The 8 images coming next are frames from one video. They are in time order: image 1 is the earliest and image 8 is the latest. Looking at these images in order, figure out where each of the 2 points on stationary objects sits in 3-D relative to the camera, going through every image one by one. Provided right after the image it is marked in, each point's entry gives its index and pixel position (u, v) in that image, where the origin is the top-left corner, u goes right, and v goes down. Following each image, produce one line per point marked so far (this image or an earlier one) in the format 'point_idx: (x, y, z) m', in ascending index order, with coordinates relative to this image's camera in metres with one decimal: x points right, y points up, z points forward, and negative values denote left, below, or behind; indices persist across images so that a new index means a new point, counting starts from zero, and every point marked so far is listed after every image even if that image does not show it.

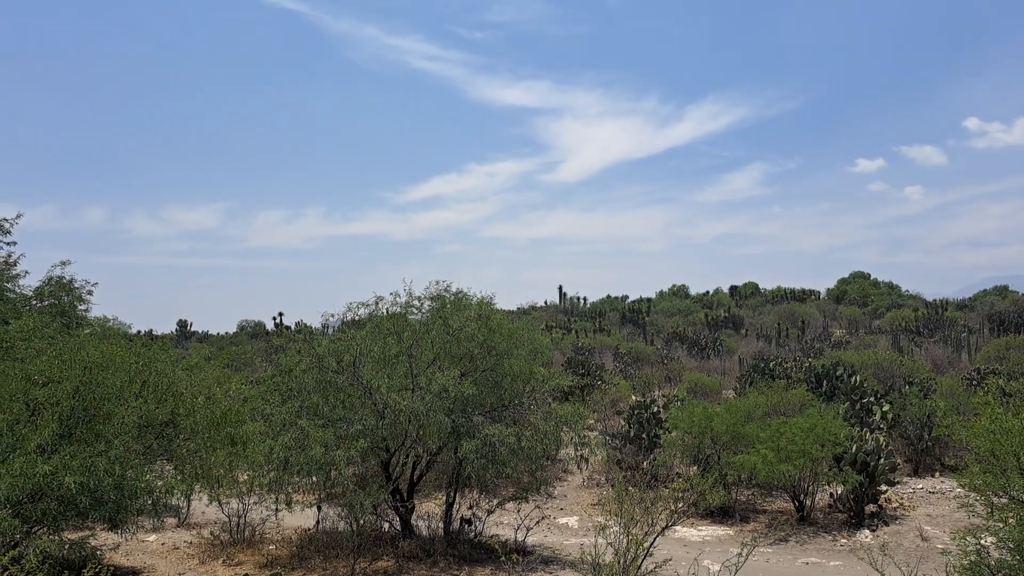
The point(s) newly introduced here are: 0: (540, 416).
0: (+0.3, -1.6, +9.7) m
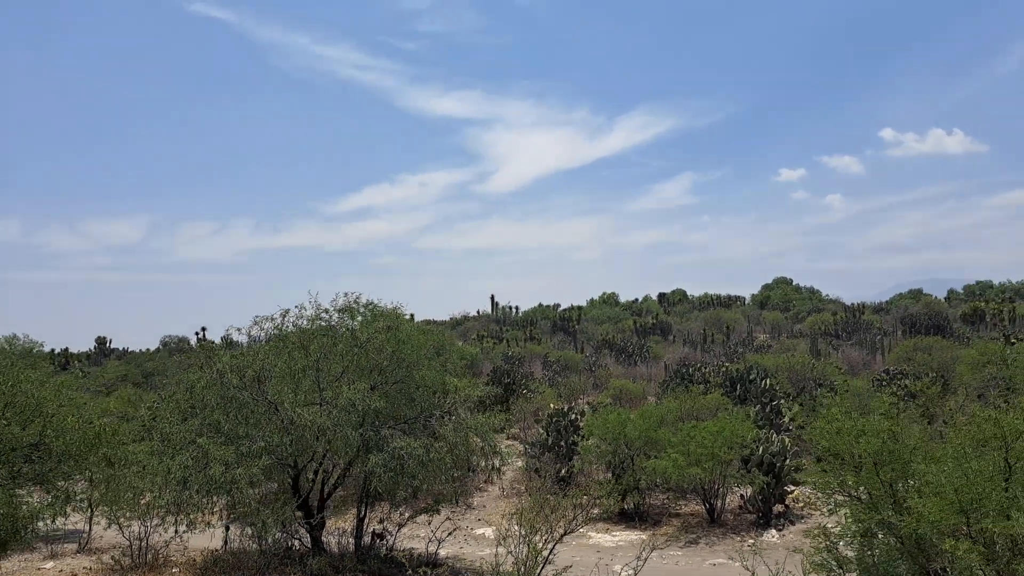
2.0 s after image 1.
0: (-0.8, -1.7, +9.8) m
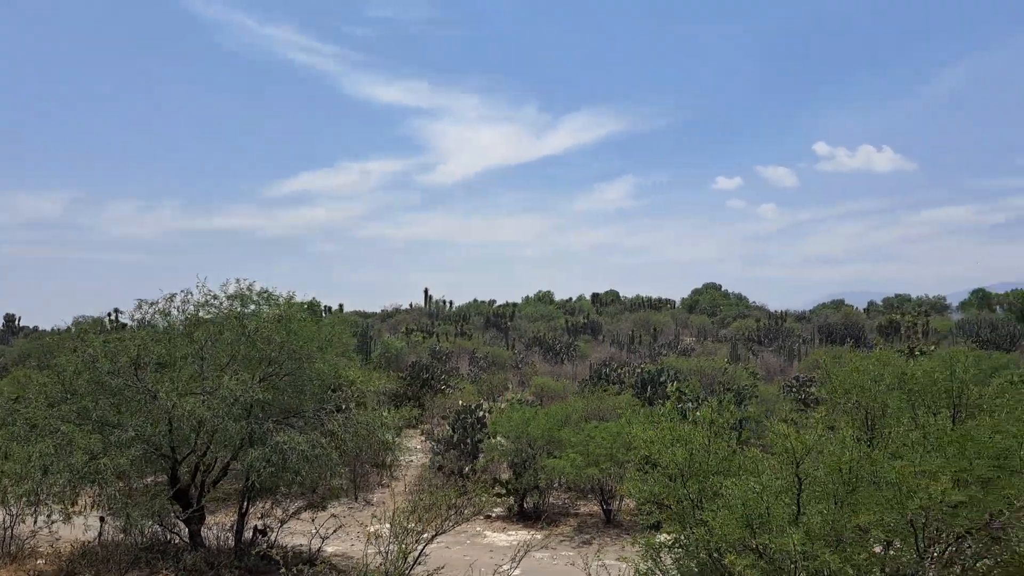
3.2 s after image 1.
0: (-2.1, -1.6, +9.5) m
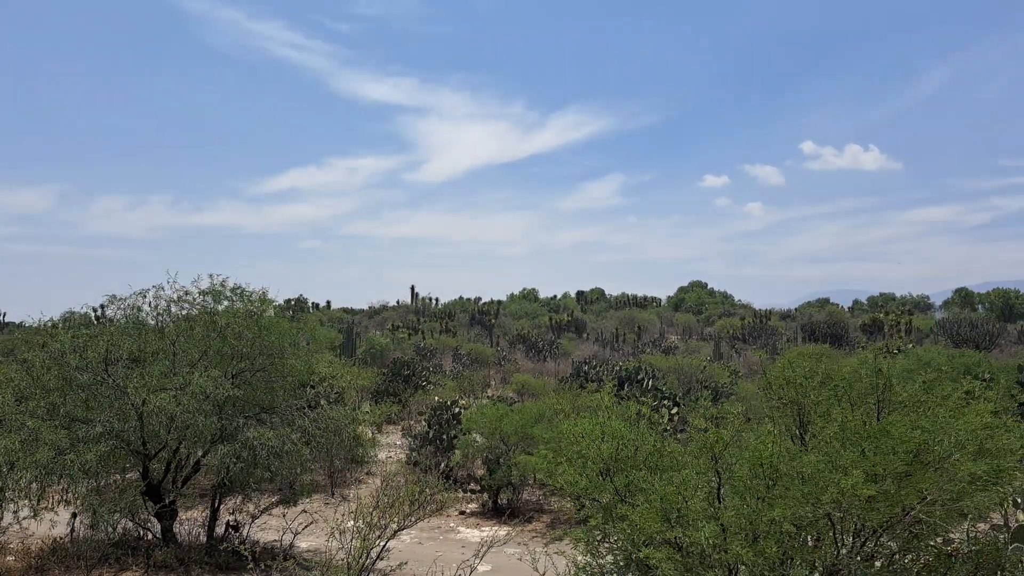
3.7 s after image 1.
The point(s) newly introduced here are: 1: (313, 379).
0: (-2.4, -1.6, +9.6) m
1: (-2.6, -1.2, +10.6) m
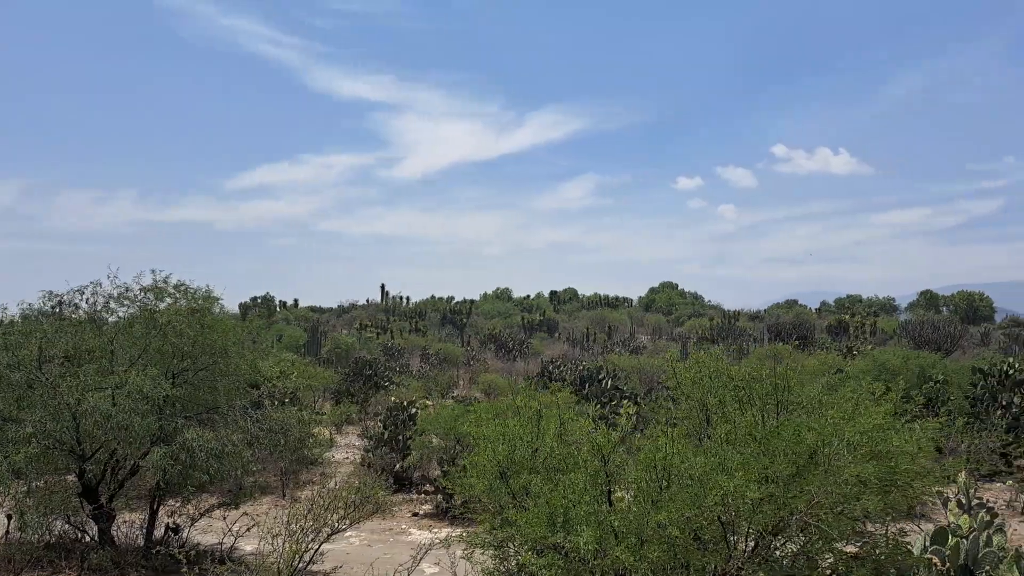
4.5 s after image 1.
0: (-3.0, -1.6, +9.4) m
1: (-3.3, -1.2, +10.4) m
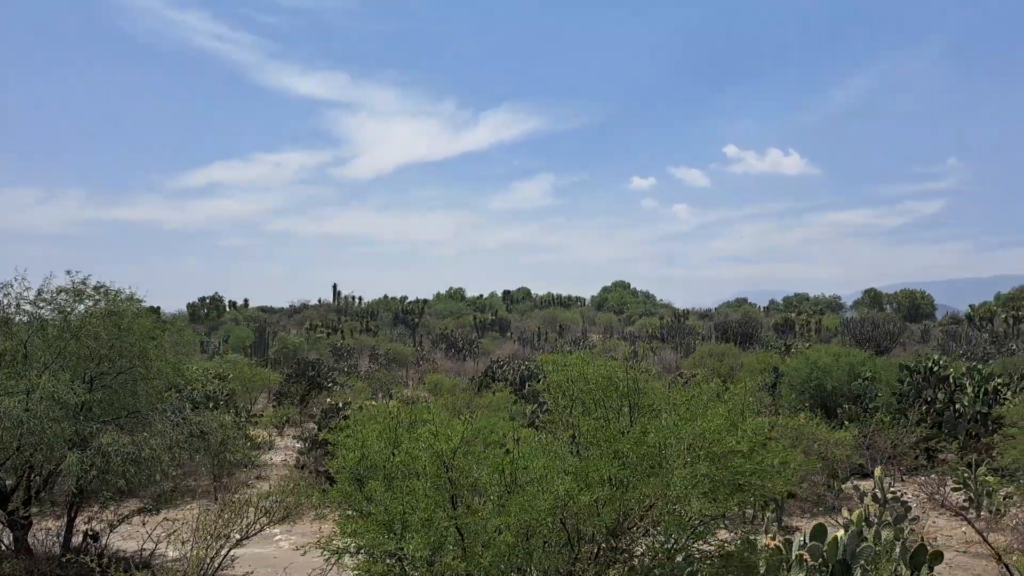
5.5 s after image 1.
0: (-3.9, -1.6, +9.3) m
1: (-4.2, -1.2, +10.2) m
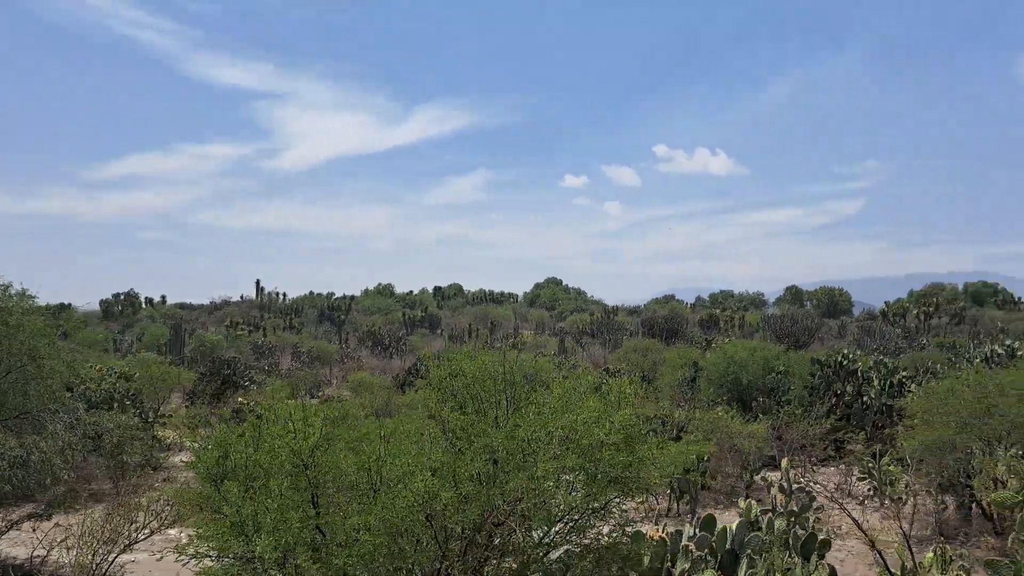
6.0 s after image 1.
0: (-4.9, -1.5, +8.9) m
1: (-5.3, -1.1, +9.8) m
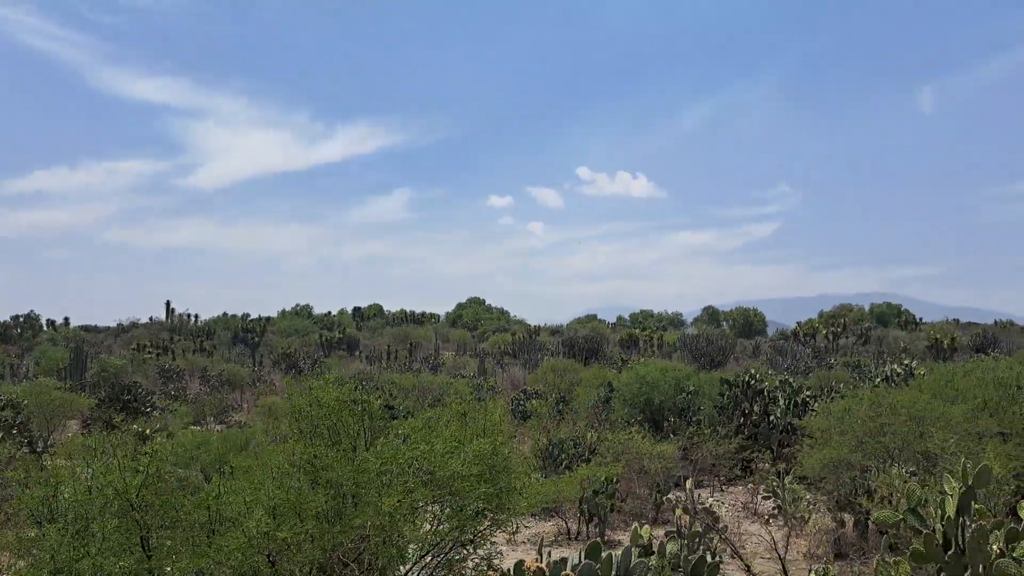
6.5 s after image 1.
0: (-6.0, -1.8, +8.2) m
1: (-6.4, -1.4, +9.1) m
